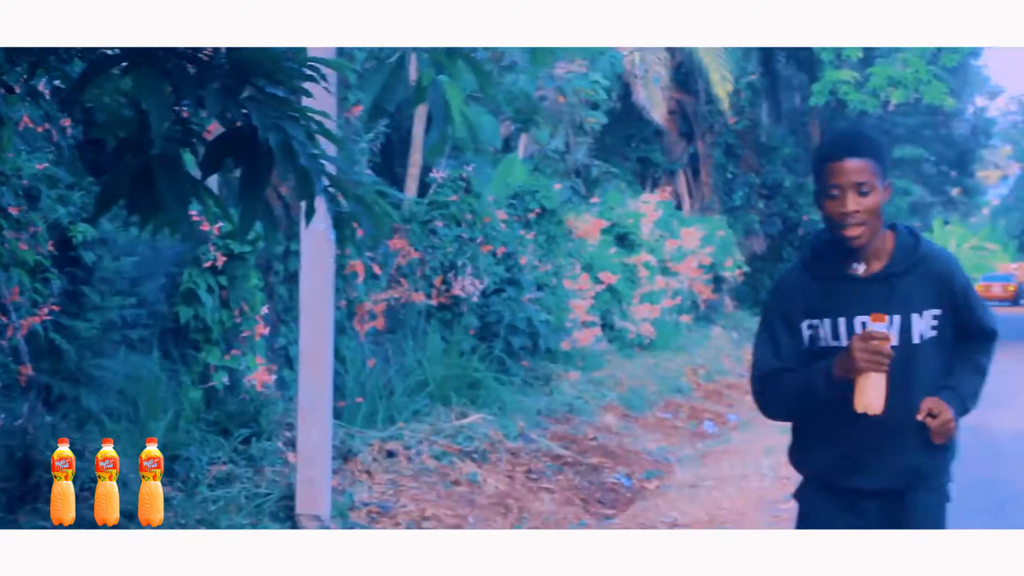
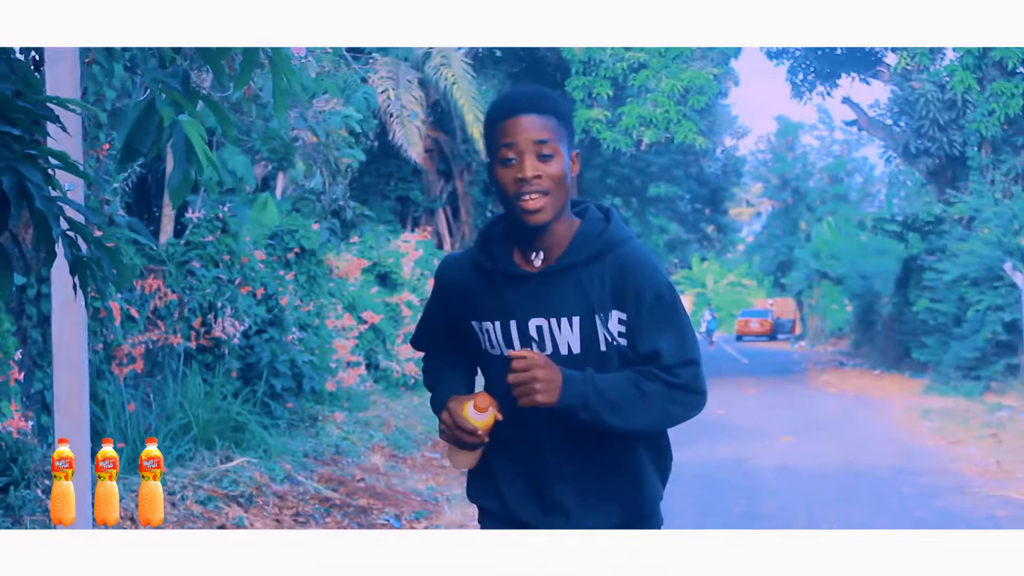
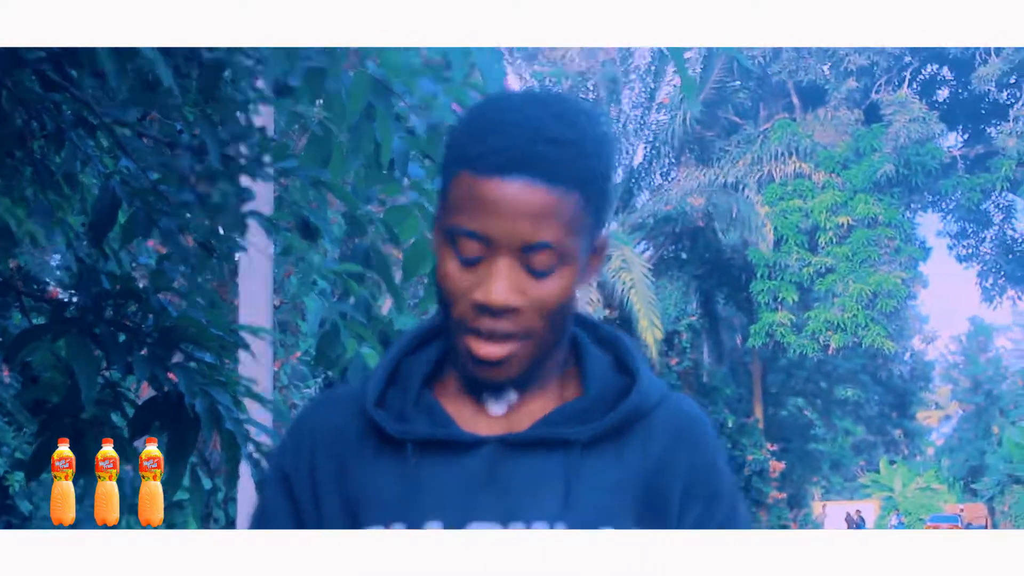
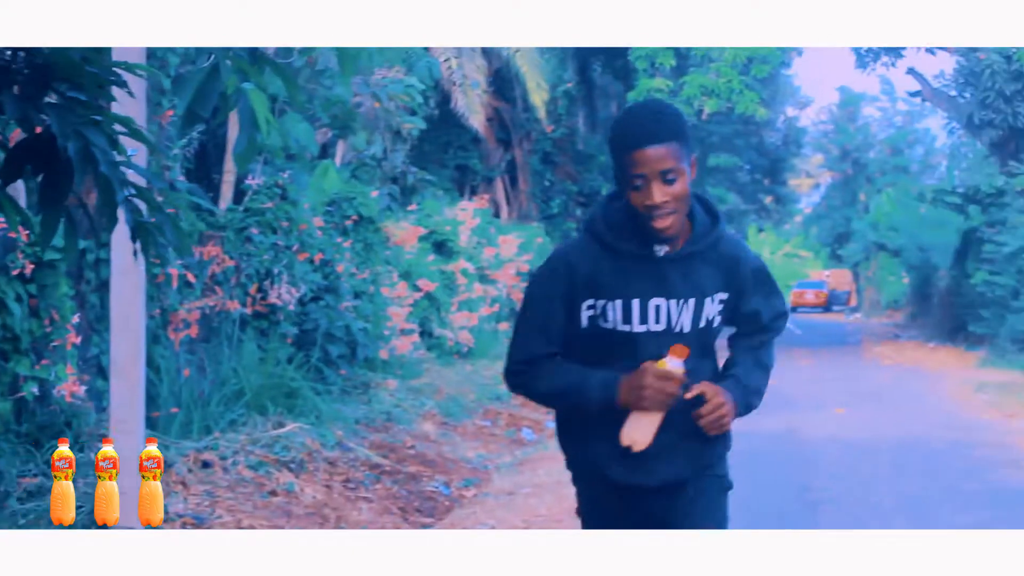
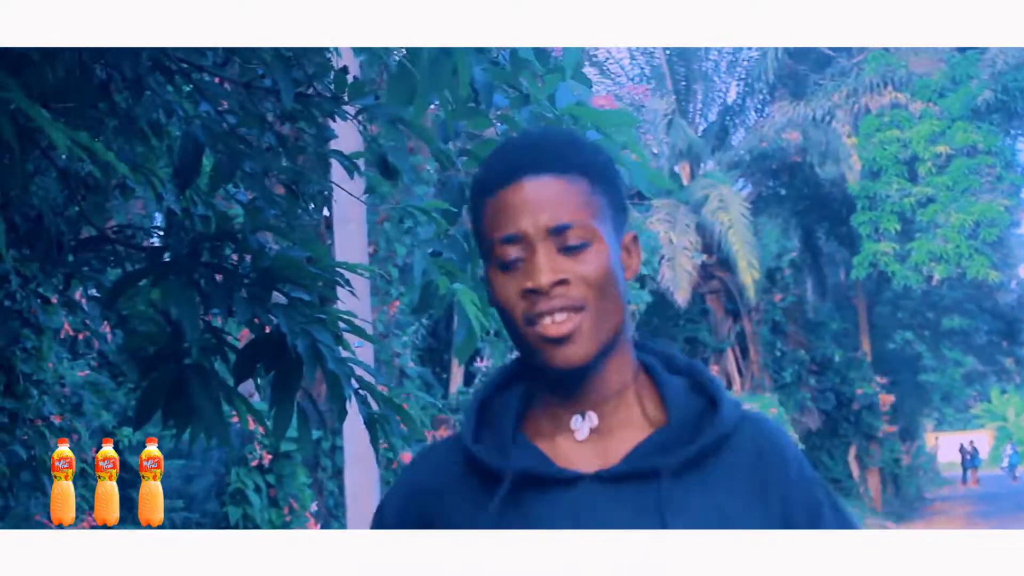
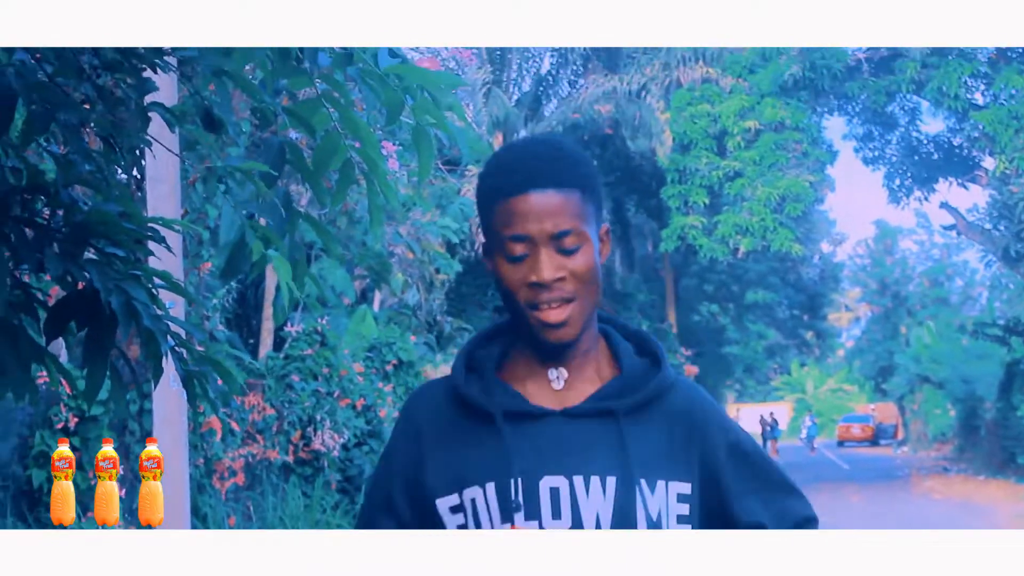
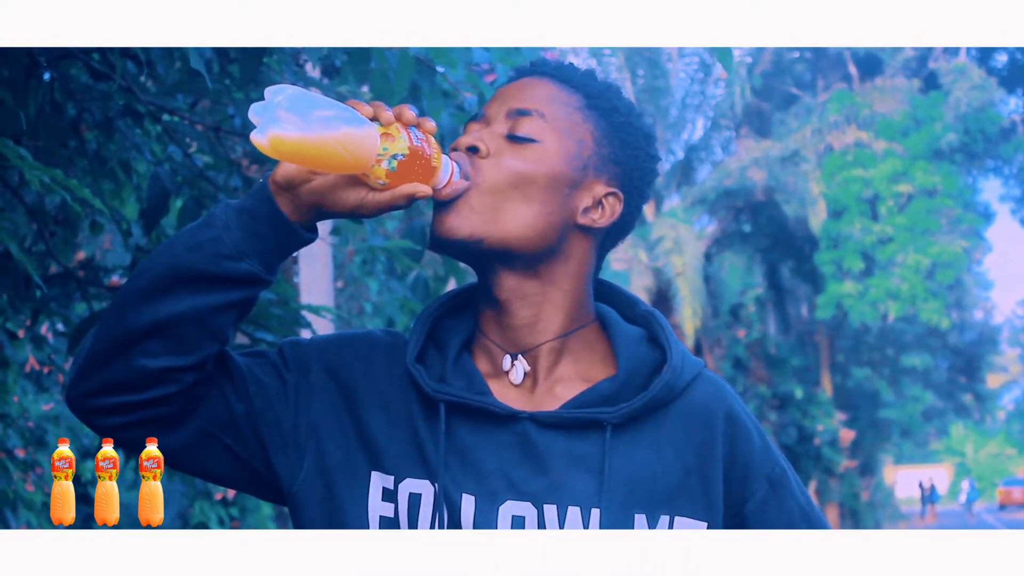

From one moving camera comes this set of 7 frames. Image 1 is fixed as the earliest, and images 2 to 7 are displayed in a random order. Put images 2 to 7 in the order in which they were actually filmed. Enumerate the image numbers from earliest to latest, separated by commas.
4, 2, 6, 5, 3, 7
